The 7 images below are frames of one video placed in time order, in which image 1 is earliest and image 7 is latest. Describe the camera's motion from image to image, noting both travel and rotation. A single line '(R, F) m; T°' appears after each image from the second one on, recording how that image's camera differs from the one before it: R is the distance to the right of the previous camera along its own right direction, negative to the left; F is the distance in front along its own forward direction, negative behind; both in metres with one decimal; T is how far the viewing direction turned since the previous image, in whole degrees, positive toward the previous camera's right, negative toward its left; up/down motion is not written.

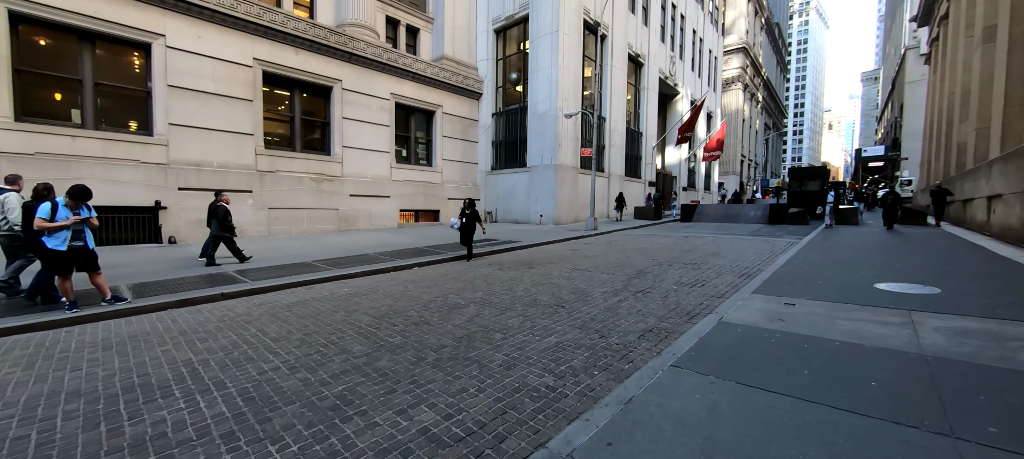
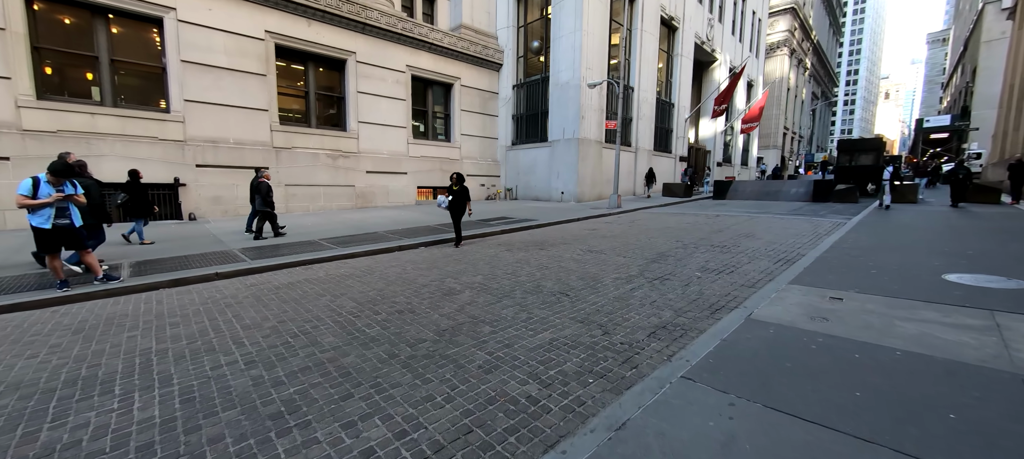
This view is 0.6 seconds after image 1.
(+0.4, +0.6) m; -4°
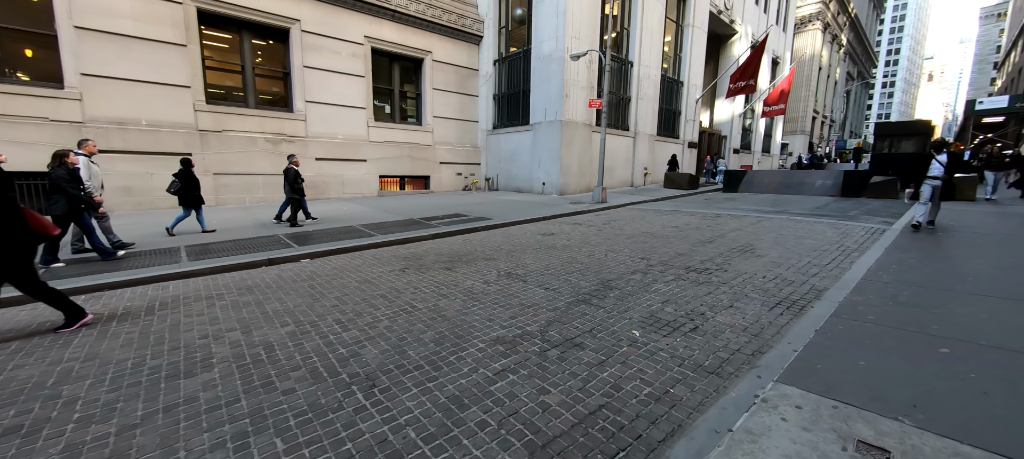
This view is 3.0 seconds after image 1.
(+1.8, +2.3) m; -3°
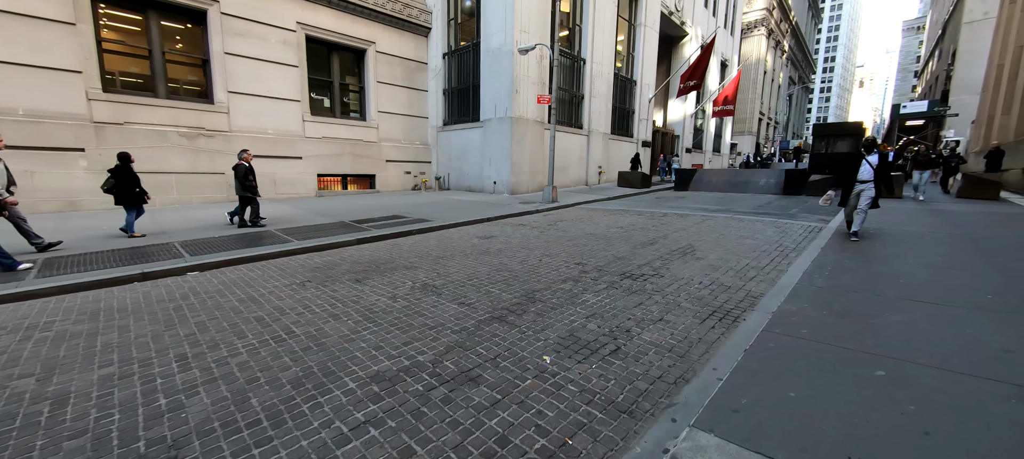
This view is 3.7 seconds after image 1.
(+0.6, +0.6) m; +5°
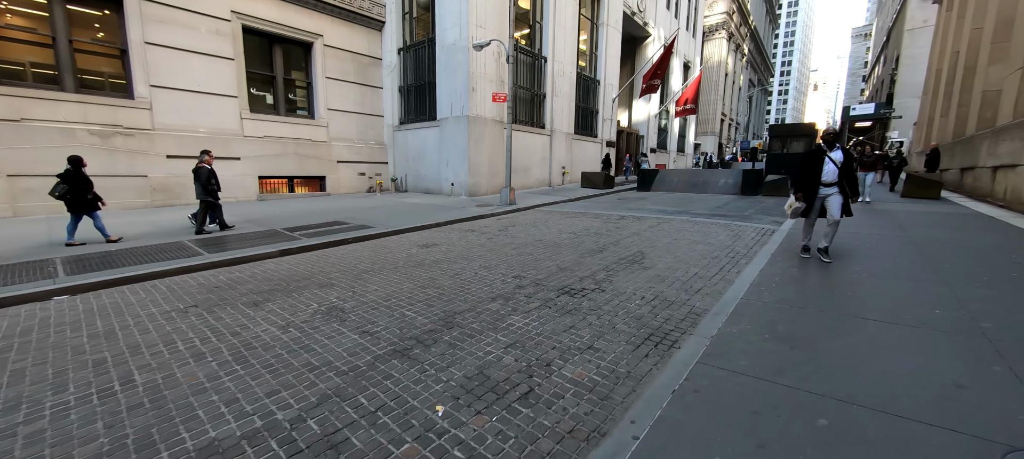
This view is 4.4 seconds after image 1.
(+0.6, +0.5) m; +4°
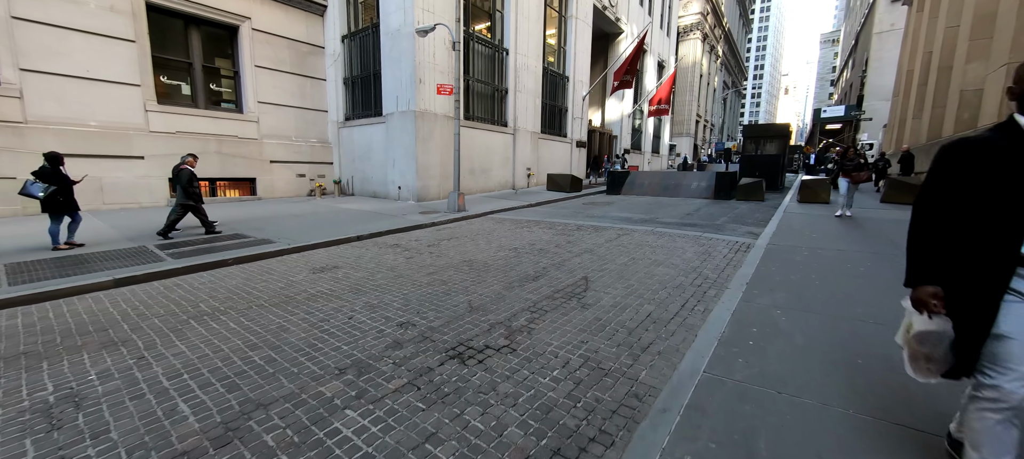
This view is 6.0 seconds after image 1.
(+0.9, +1.4) m; +3°
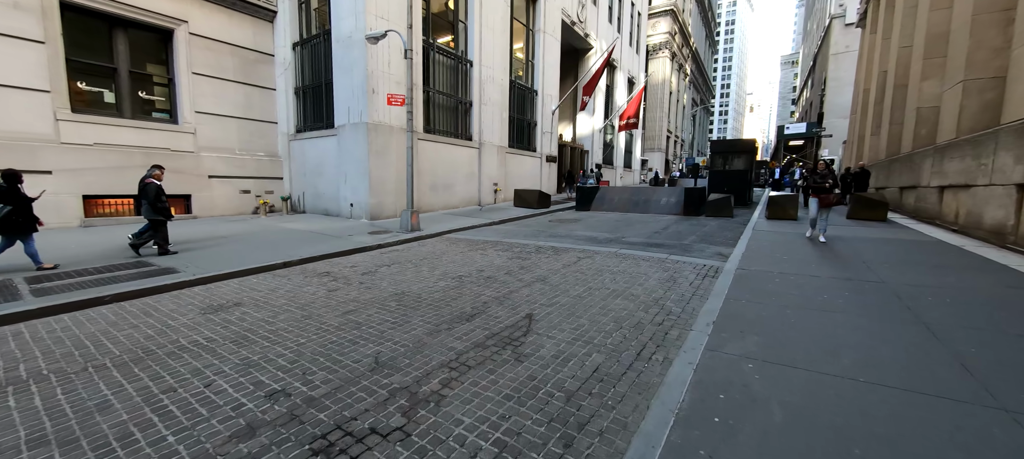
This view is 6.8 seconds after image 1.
(+0.5, +0.8) m; +3°
